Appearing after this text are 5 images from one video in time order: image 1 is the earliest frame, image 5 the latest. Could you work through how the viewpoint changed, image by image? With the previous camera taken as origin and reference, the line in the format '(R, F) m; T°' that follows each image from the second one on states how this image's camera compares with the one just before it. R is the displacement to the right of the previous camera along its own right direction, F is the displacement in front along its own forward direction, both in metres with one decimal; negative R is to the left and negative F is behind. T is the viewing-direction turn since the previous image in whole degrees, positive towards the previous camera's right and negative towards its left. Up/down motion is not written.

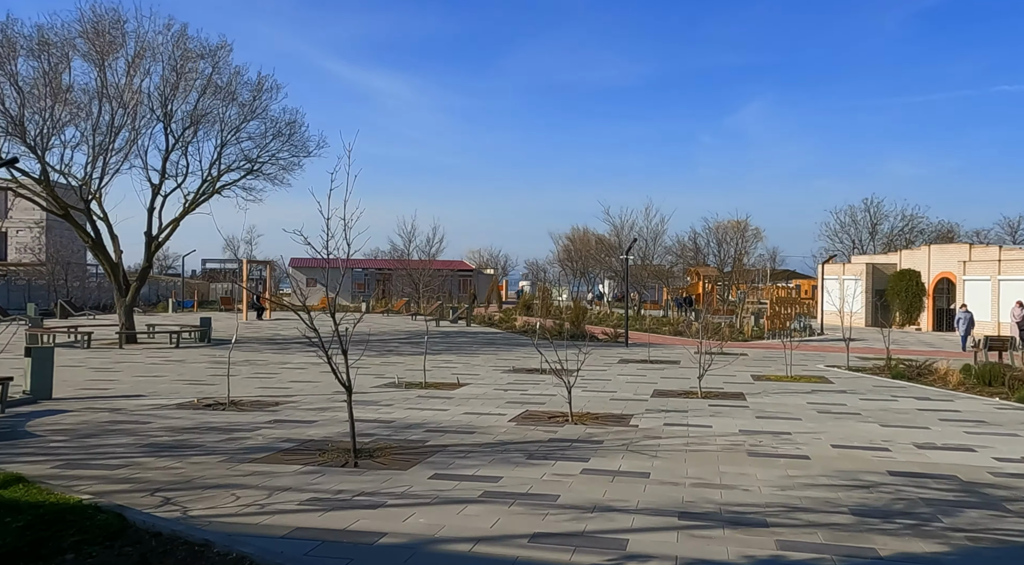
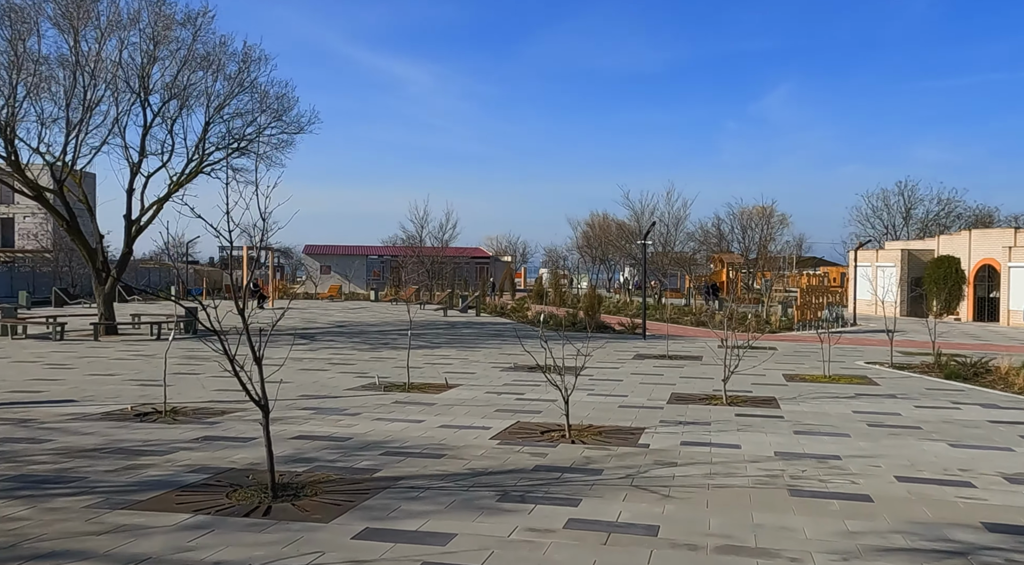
(+0.4, +2.1) m; -1°
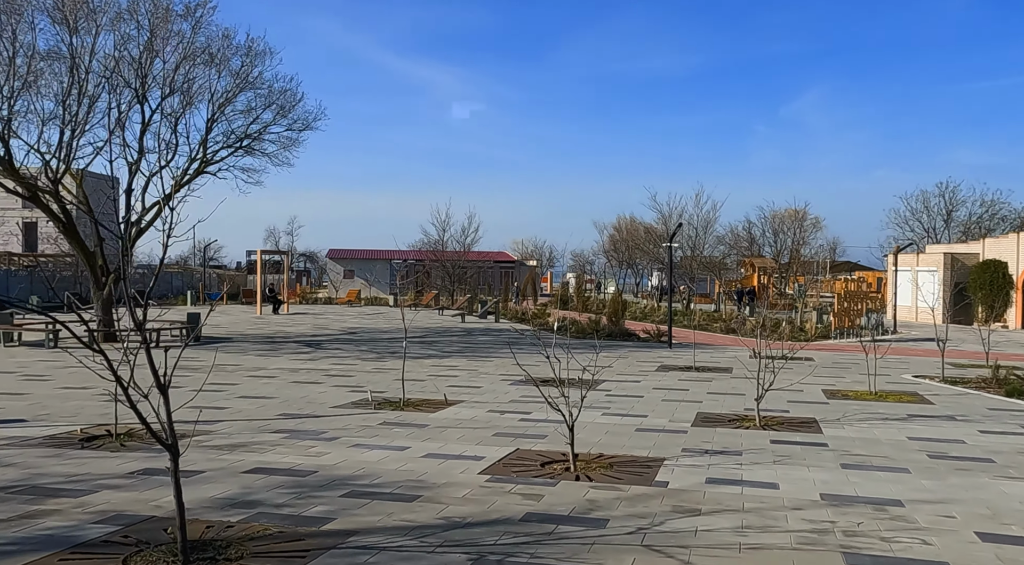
(+0.3, +1.4) m; -2°
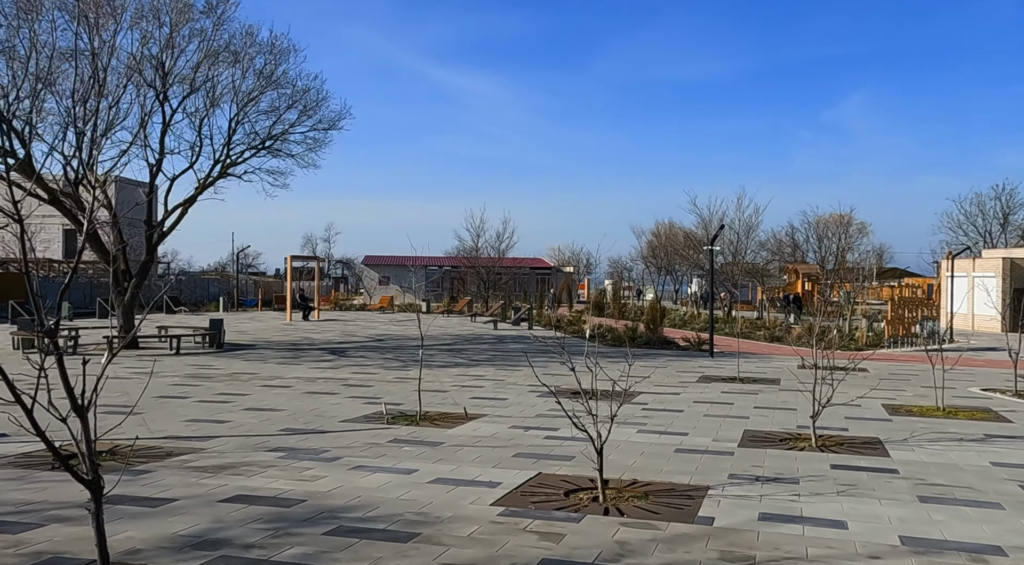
(+0.1, +1.1) m; -2°
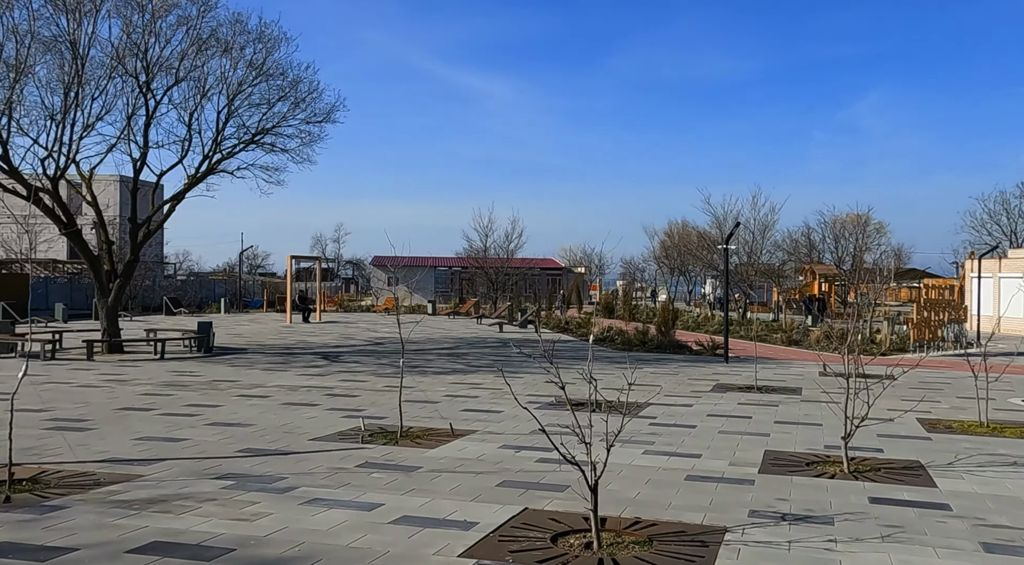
(+0.2, +1.2) m; -1°
